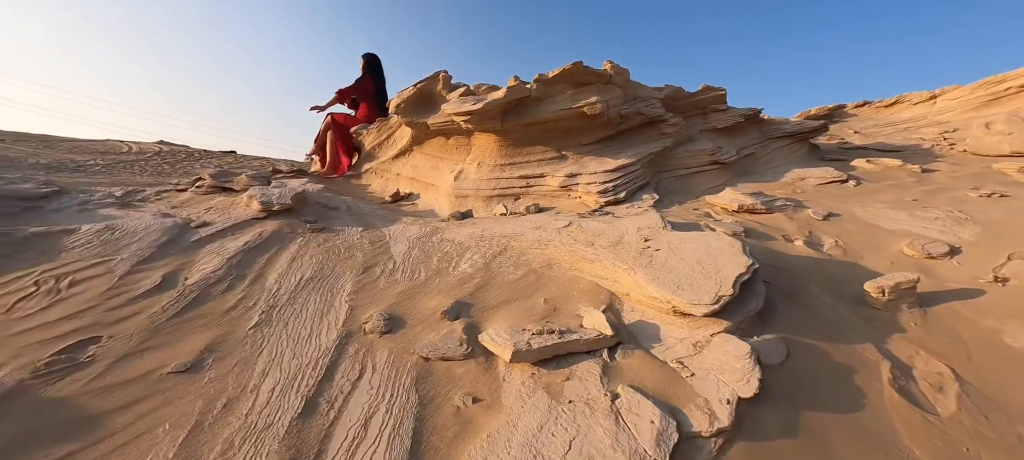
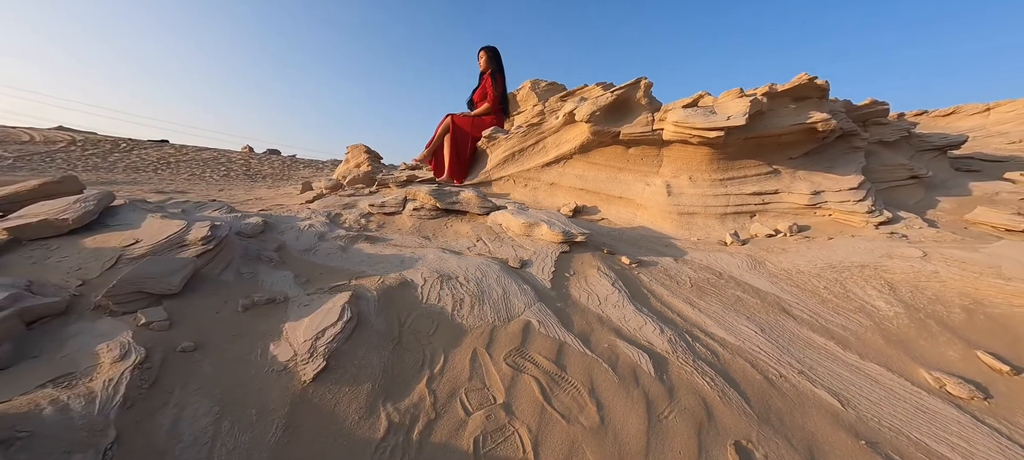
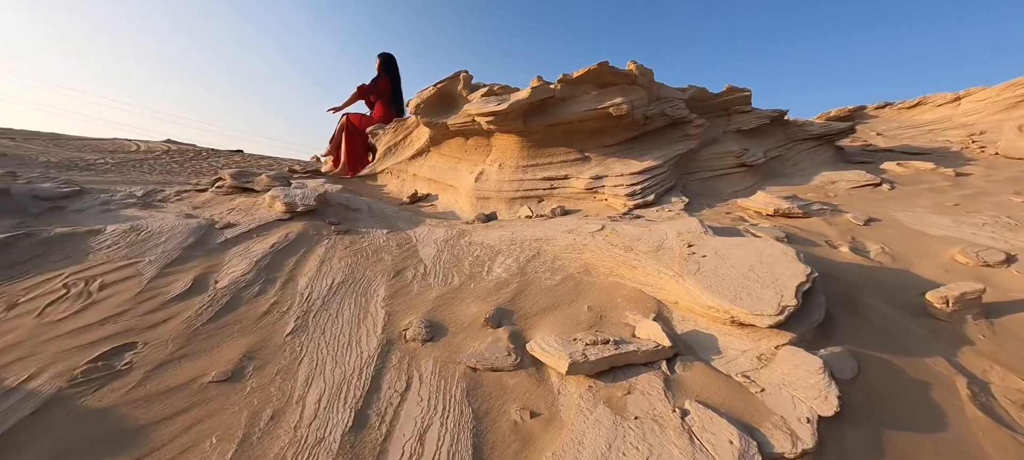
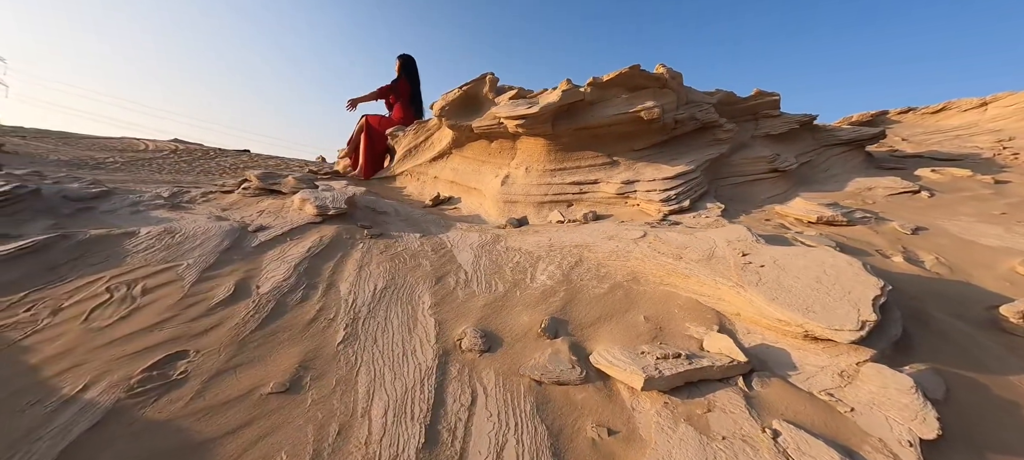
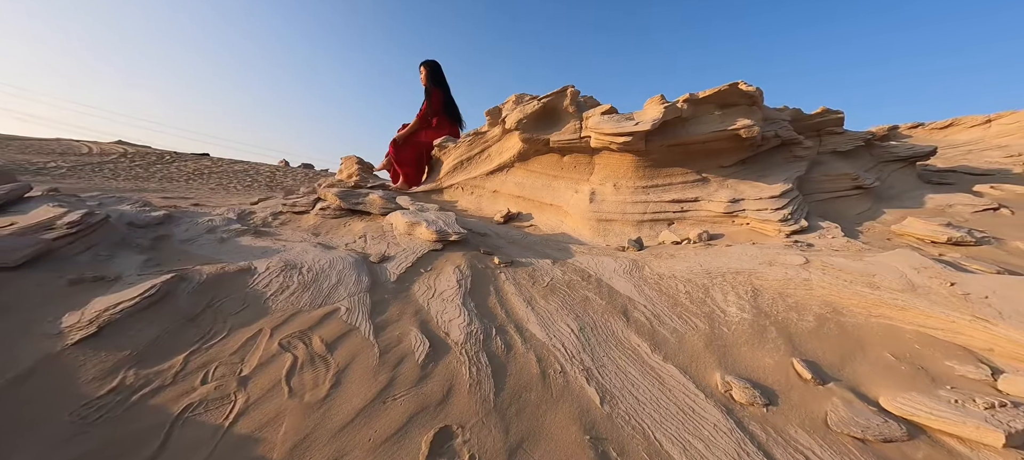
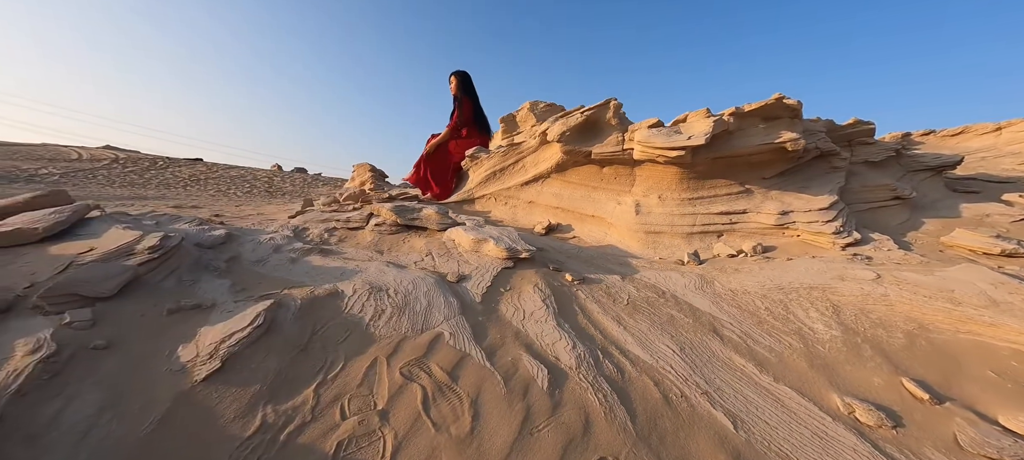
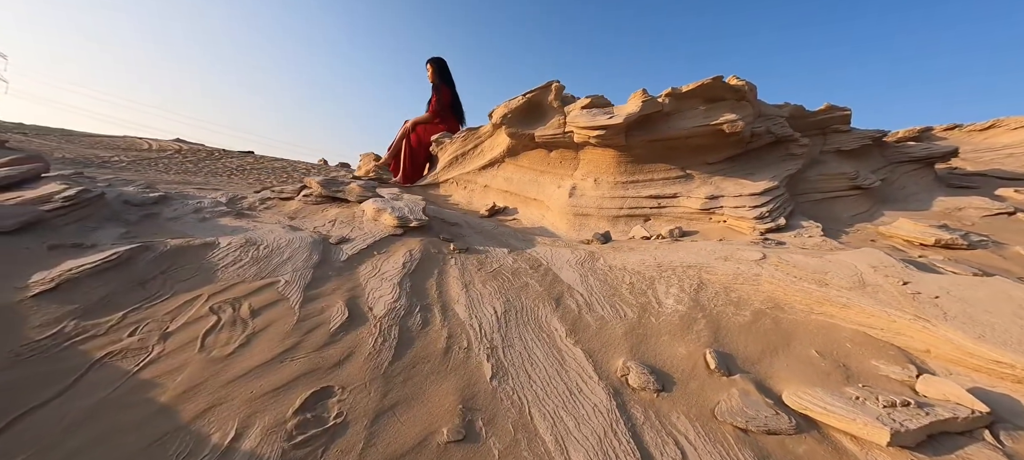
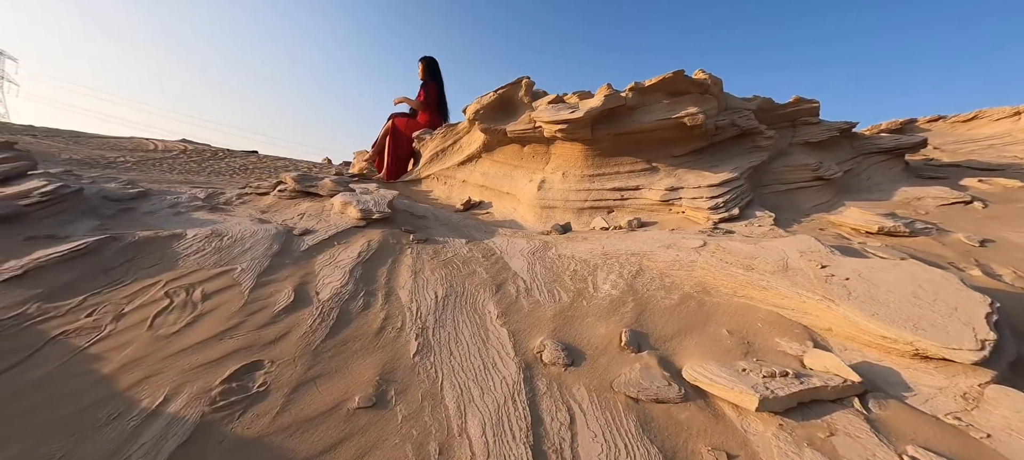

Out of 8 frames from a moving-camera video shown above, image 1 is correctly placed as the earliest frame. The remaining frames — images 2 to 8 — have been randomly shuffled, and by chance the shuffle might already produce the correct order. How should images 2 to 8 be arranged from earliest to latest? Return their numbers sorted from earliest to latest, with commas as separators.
3, 4, 8, 7, 5, 6, 2
